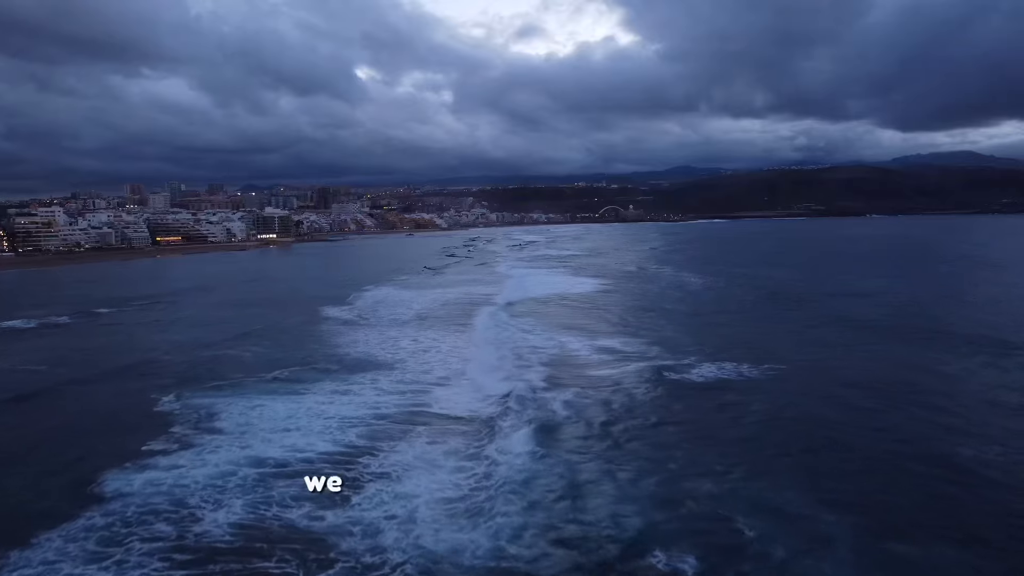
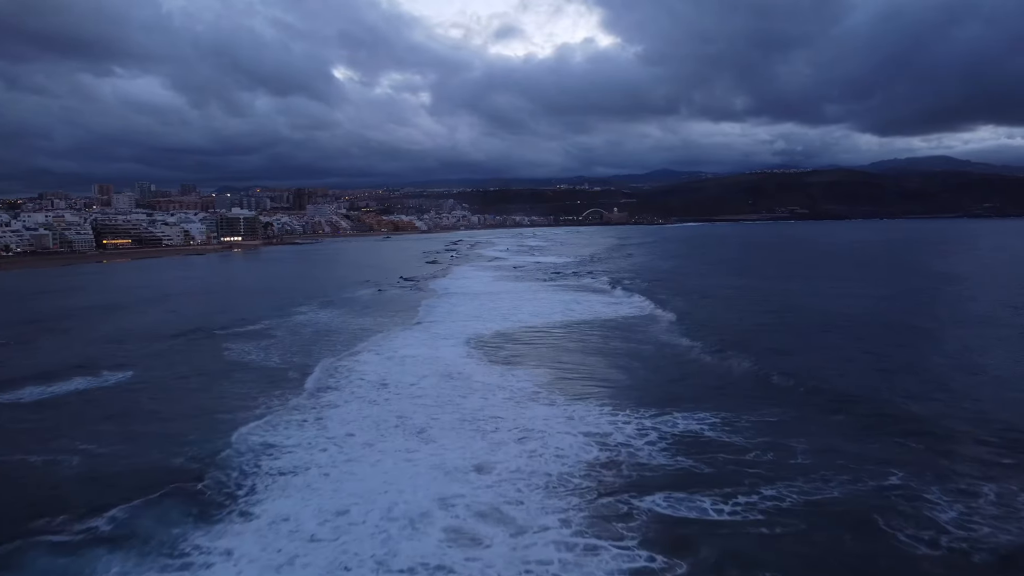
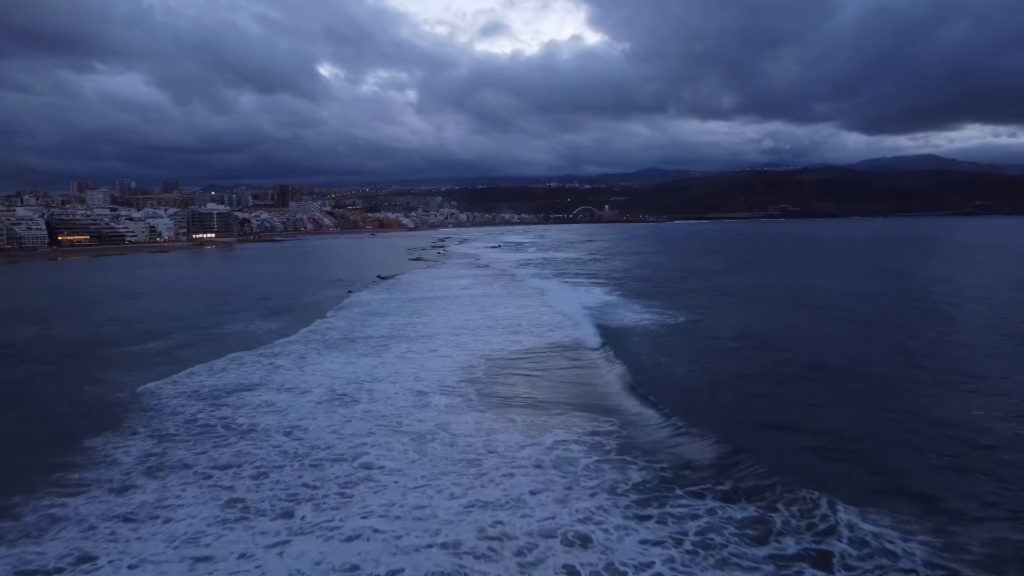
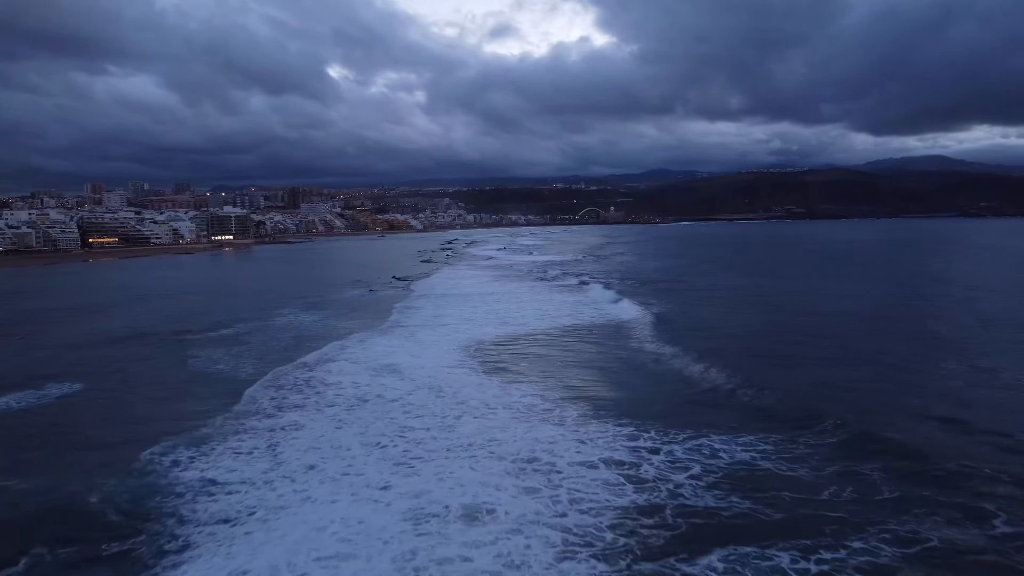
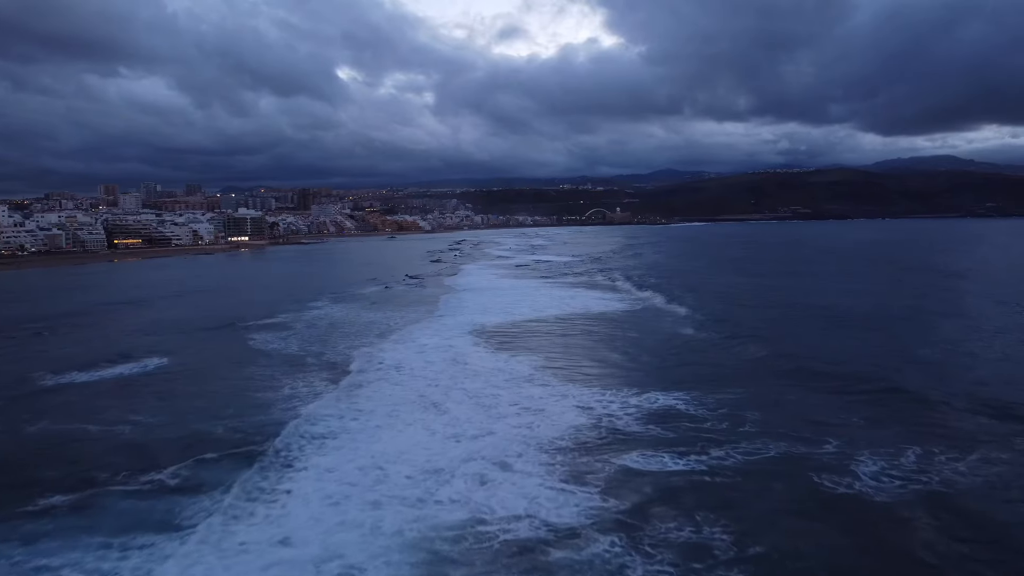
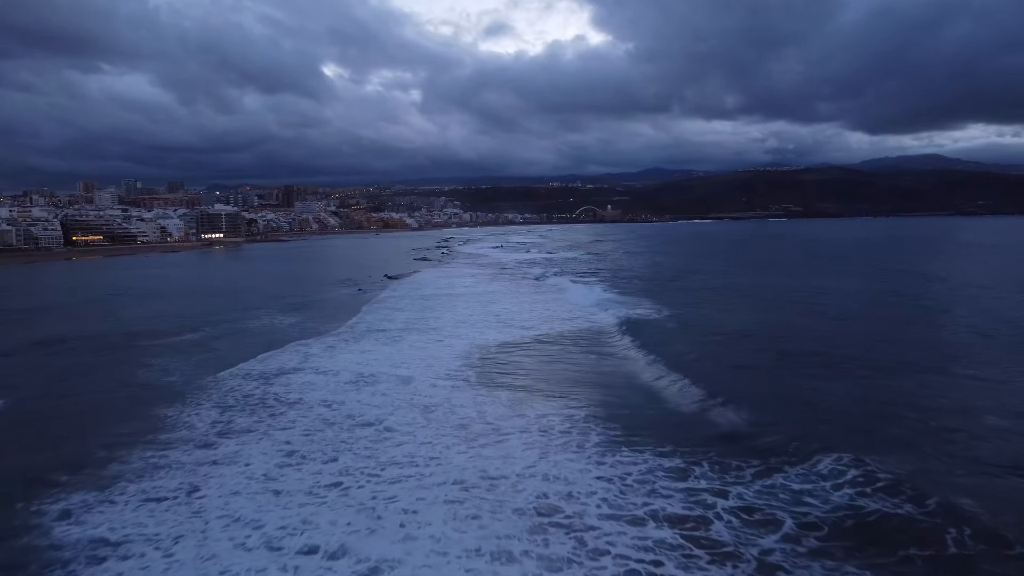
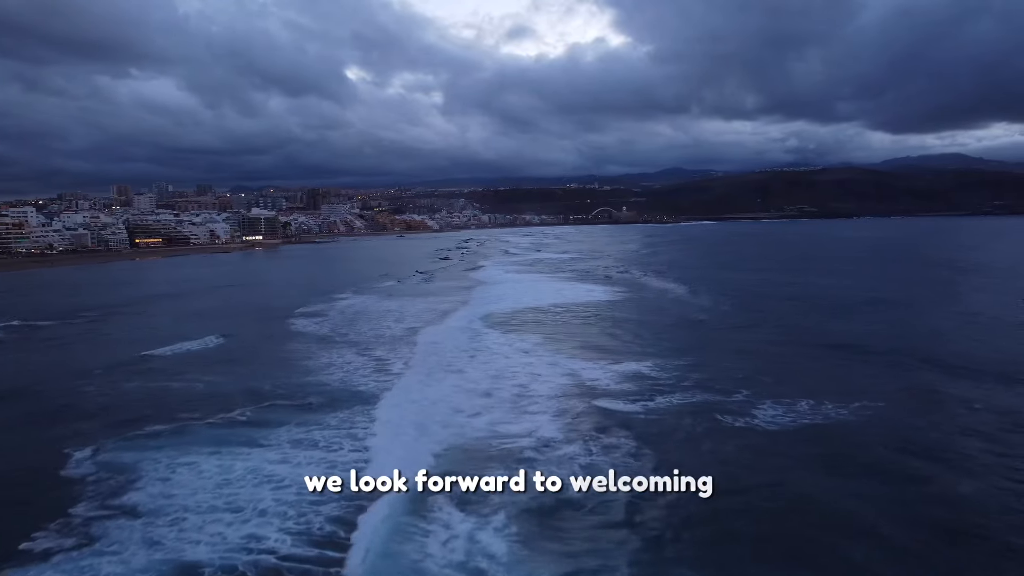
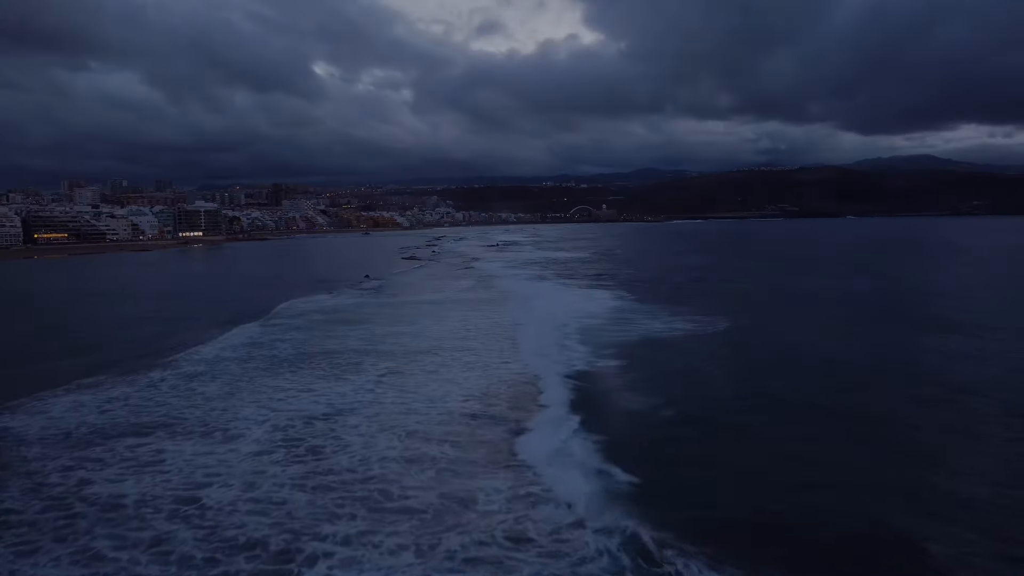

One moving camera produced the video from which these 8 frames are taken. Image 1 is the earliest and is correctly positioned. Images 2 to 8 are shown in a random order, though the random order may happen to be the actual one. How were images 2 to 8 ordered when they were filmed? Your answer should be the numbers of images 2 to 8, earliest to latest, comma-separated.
7, 5, 2, 4, 6, 3, 8
